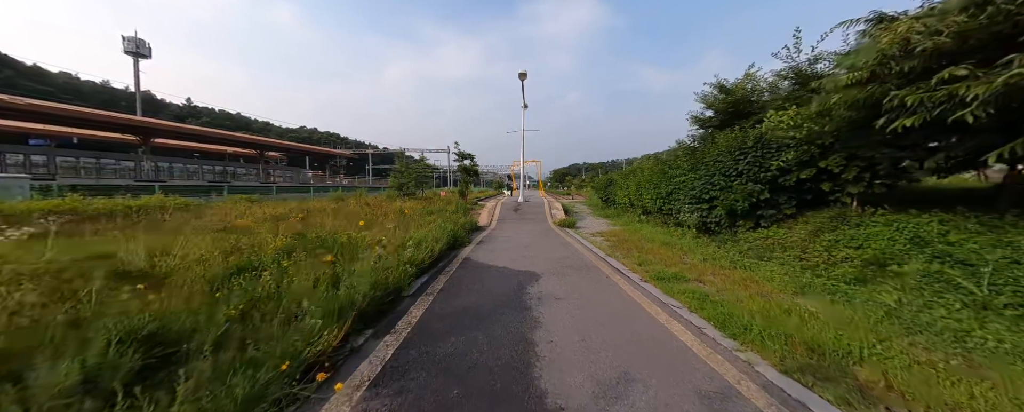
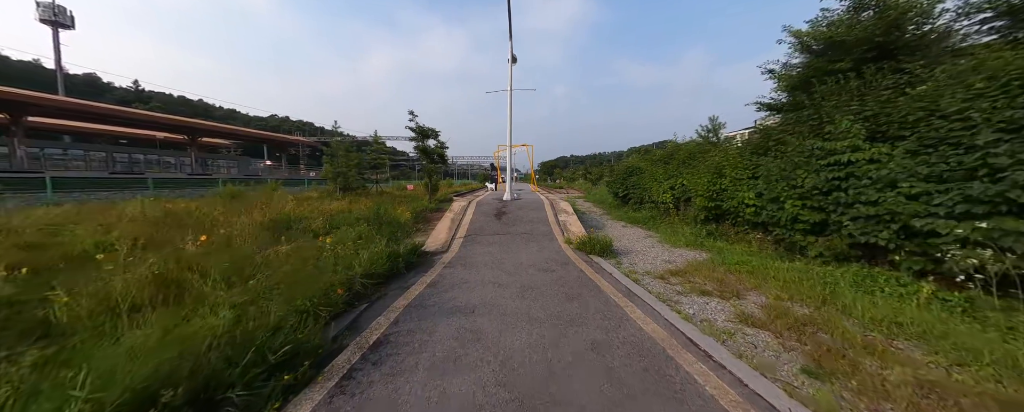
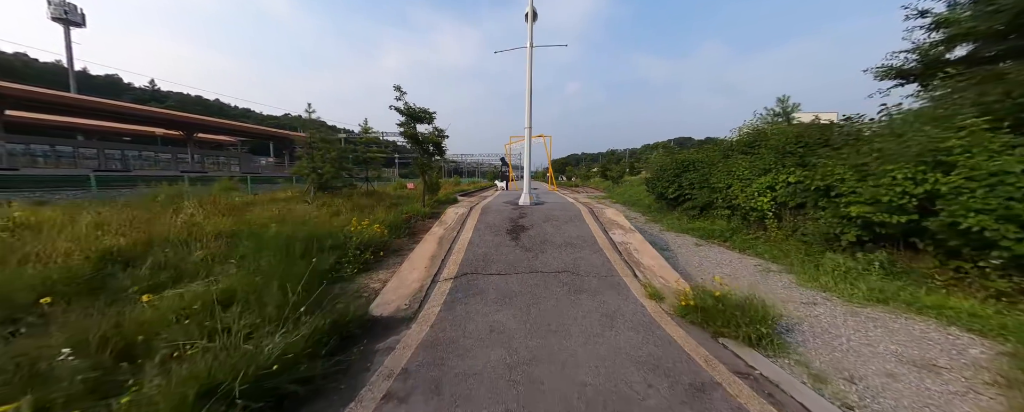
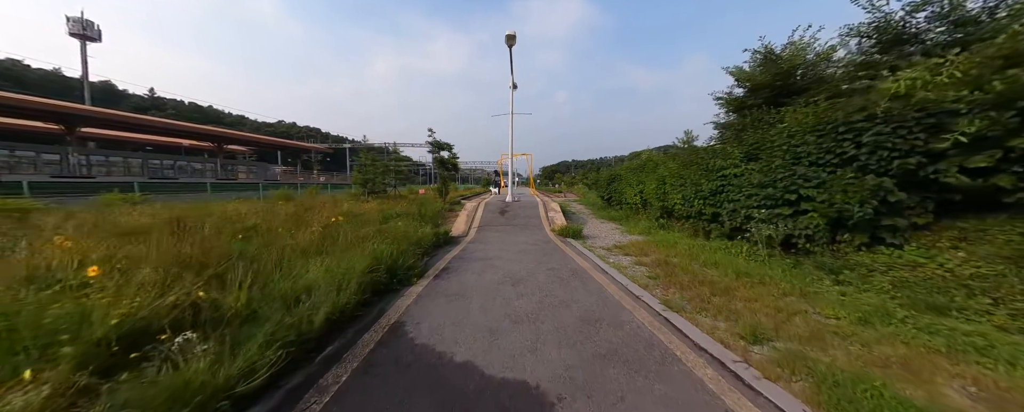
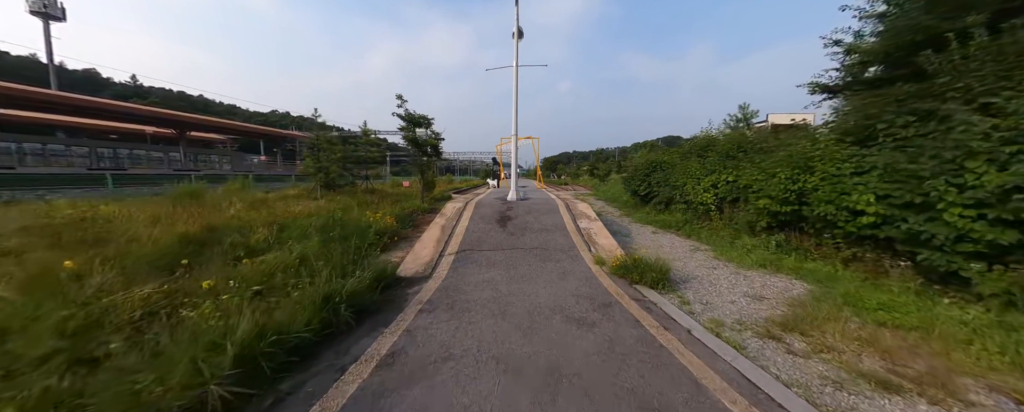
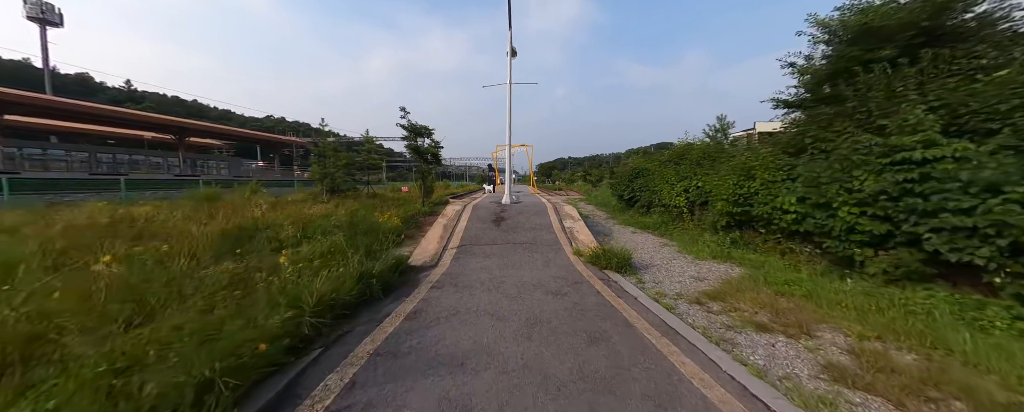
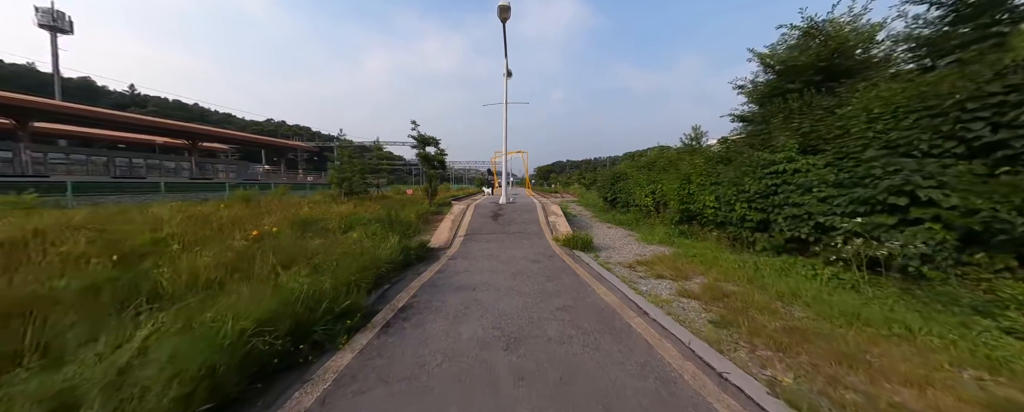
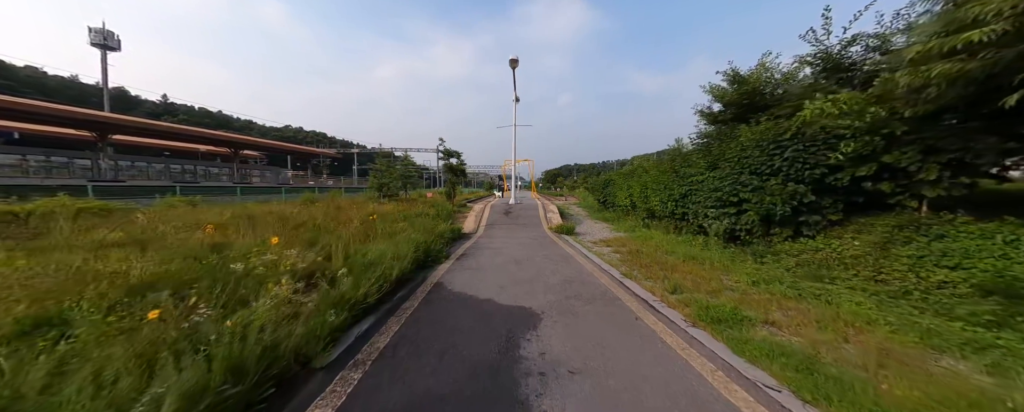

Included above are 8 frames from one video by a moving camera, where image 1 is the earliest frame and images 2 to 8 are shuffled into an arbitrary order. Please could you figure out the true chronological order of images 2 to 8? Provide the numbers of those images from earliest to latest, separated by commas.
8, 4, 7, 2, 6, 5, 3
